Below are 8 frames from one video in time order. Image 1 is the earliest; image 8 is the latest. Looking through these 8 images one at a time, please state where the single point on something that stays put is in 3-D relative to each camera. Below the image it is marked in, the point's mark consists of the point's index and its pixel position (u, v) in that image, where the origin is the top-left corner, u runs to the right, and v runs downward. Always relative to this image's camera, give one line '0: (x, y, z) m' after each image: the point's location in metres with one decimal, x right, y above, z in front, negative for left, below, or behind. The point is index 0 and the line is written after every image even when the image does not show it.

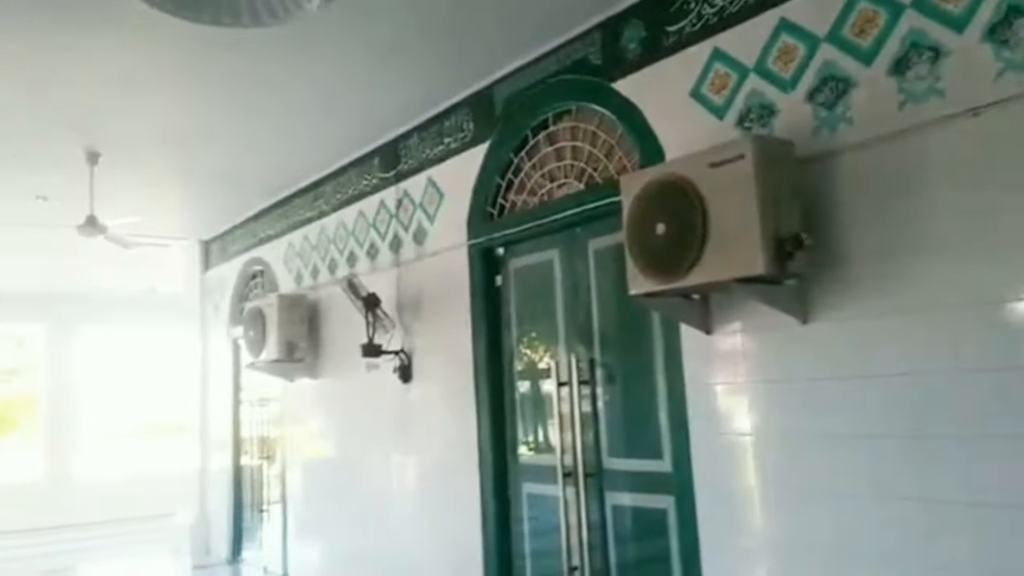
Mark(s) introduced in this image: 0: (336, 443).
0: (-1.7, -1.5, +7.4) m
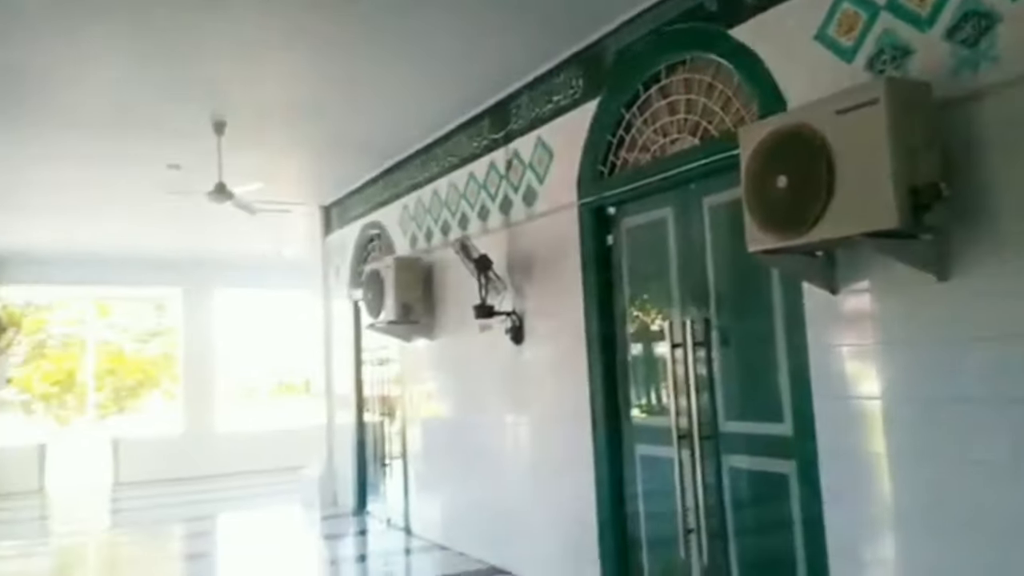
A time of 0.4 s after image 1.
0: (-0.6, -1.1, +7.6) m
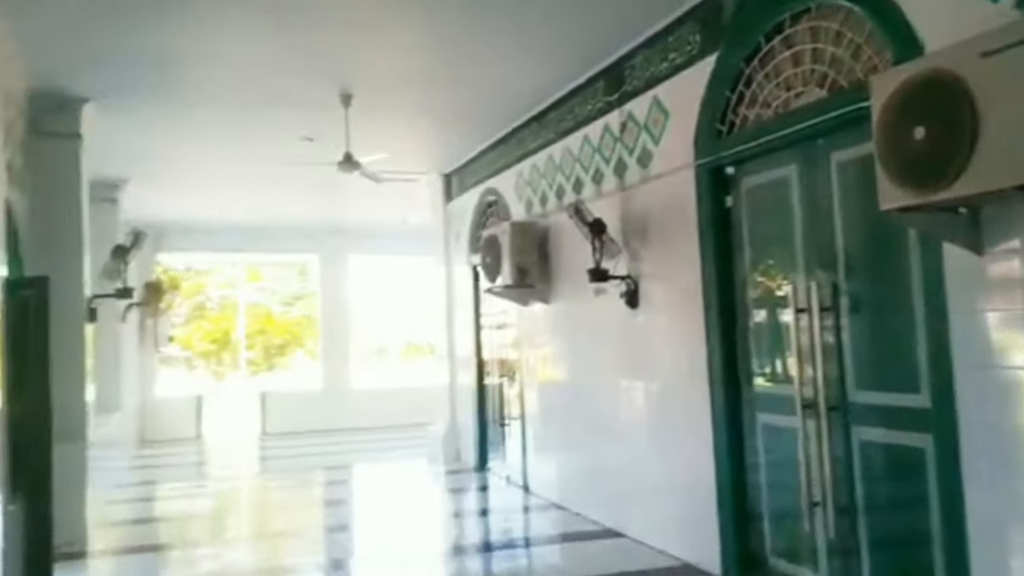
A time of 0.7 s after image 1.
0: (+0.6, -0.8, +7.7) m
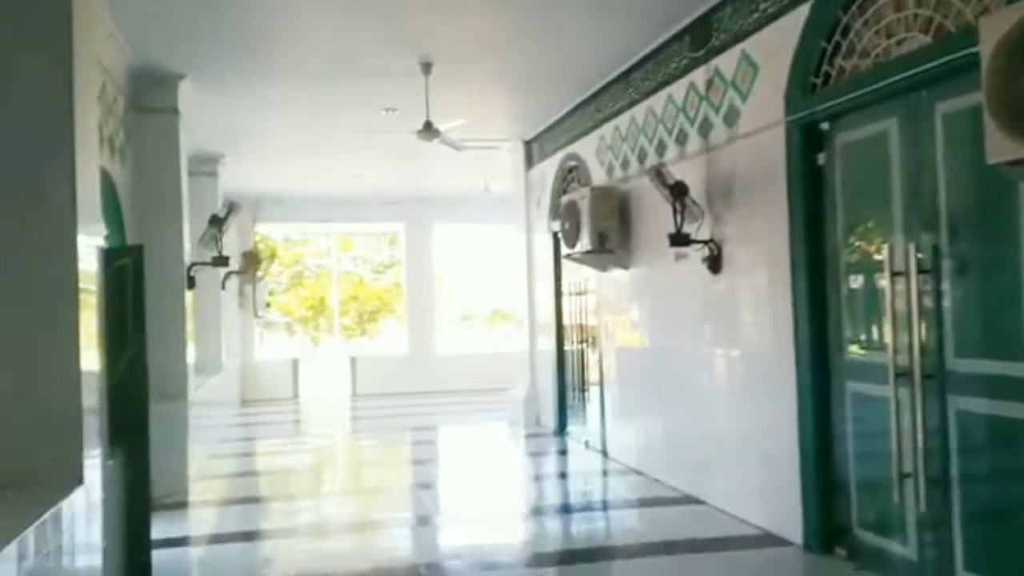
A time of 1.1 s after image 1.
0: (+1.4, -0.4, +7.6) m
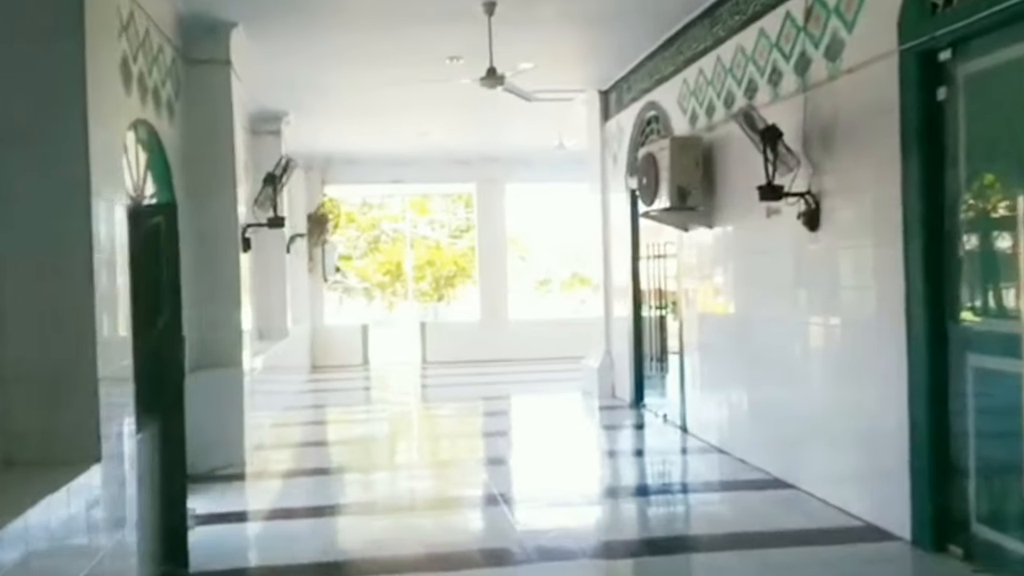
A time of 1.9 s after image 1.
0: (+2.0, -0.1, +6.8) m
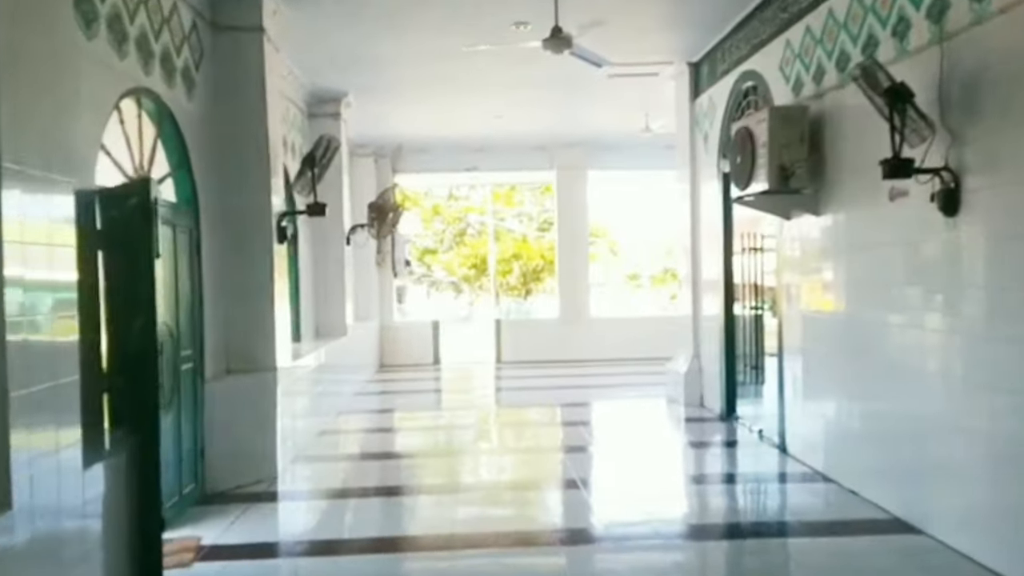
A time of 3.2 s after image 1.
0: (+2.5, -0.1, +5.7) m
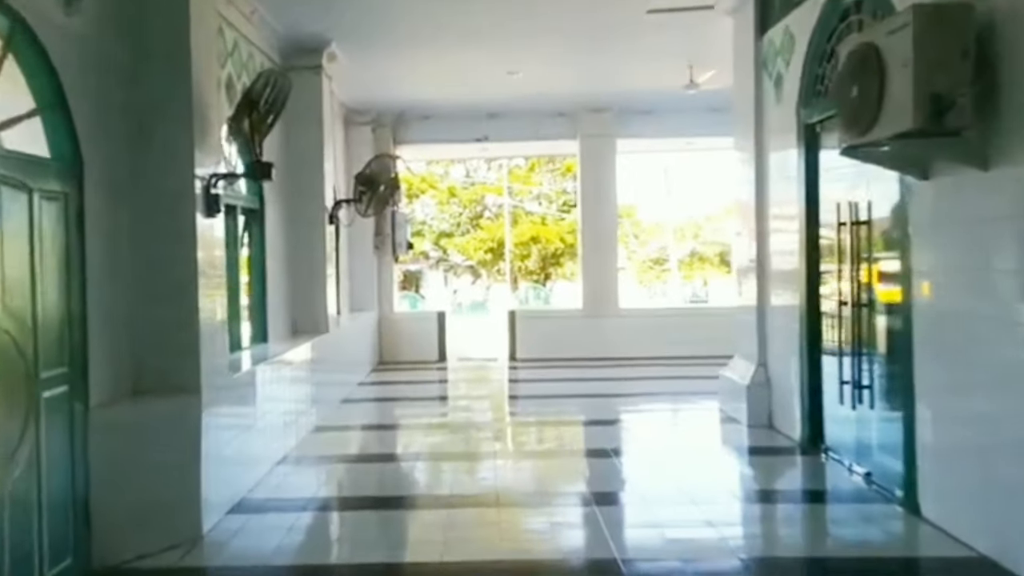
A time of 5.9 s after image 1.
0: (+2.6, 0.0, +3.9) m
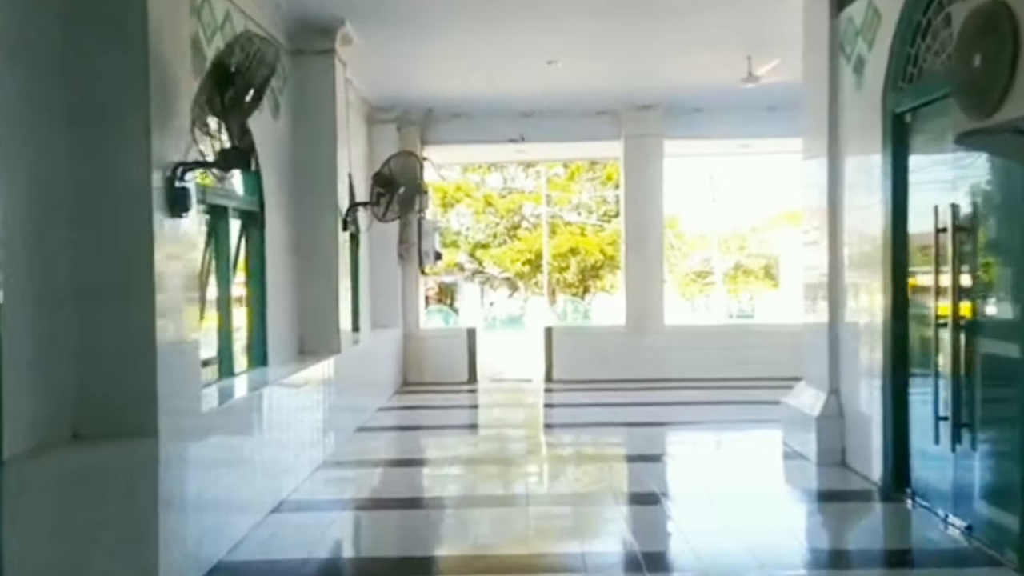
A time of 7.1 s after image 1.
0: (+2.7, -0.1, +2.9) m
